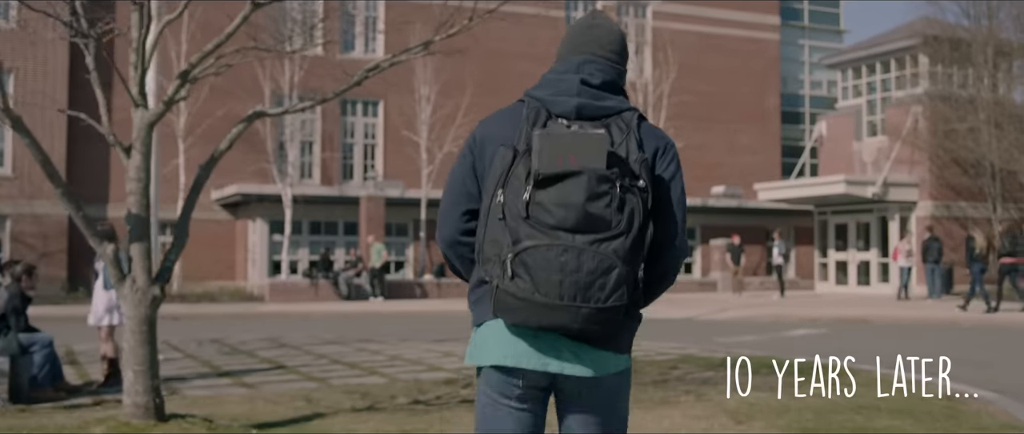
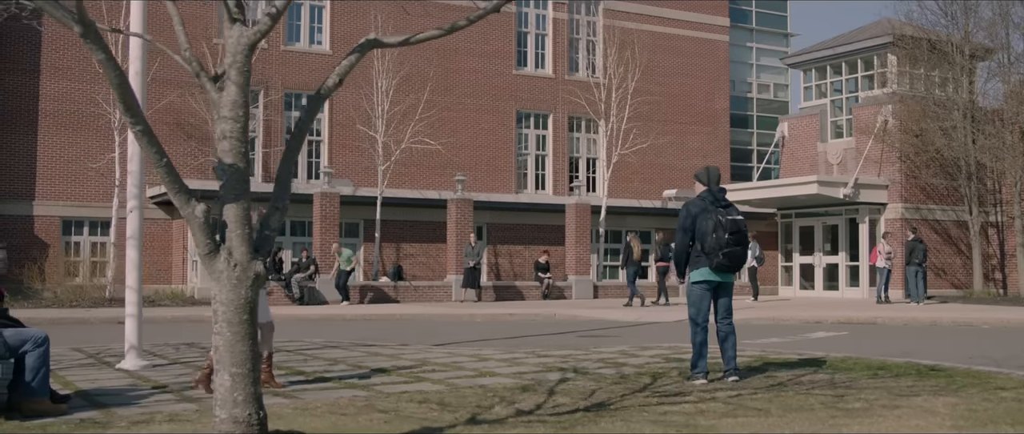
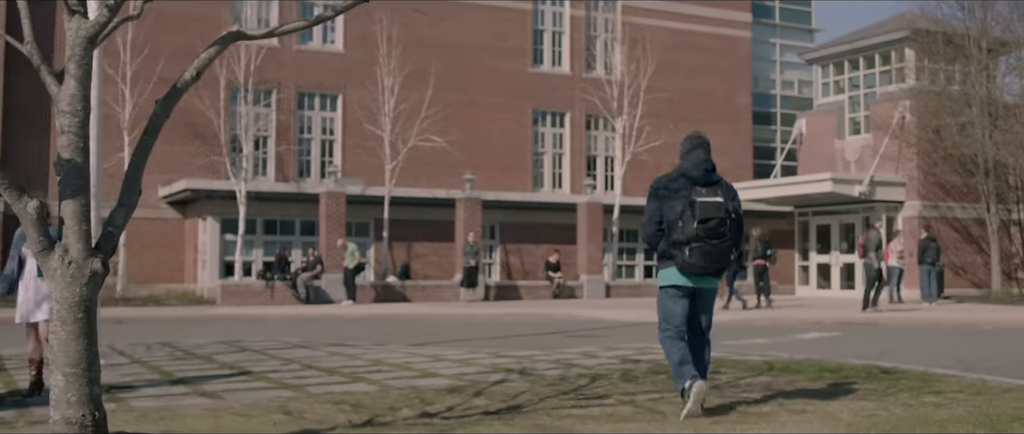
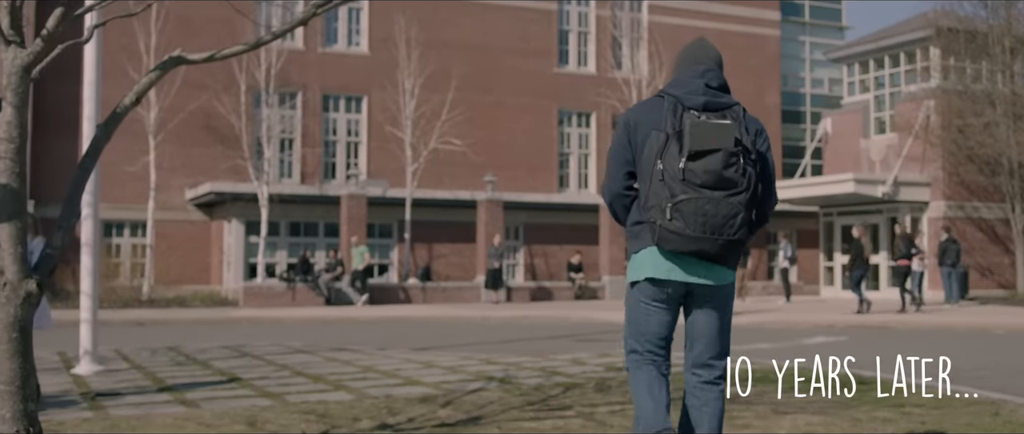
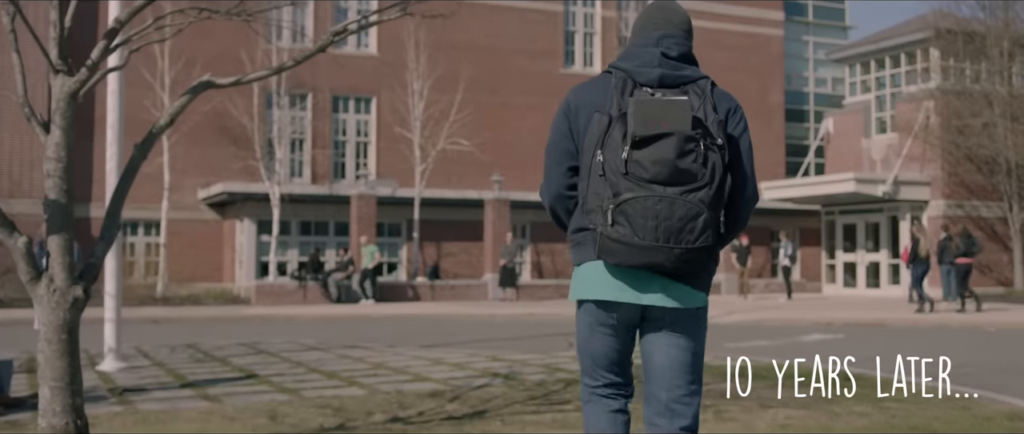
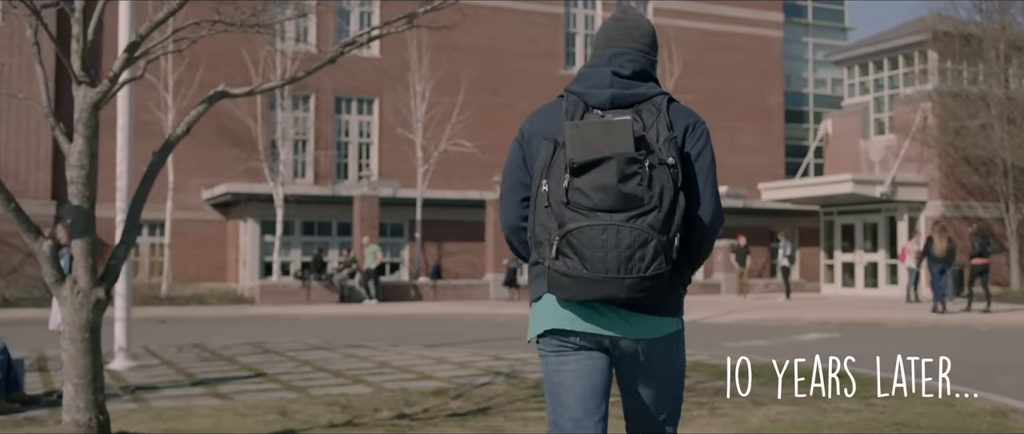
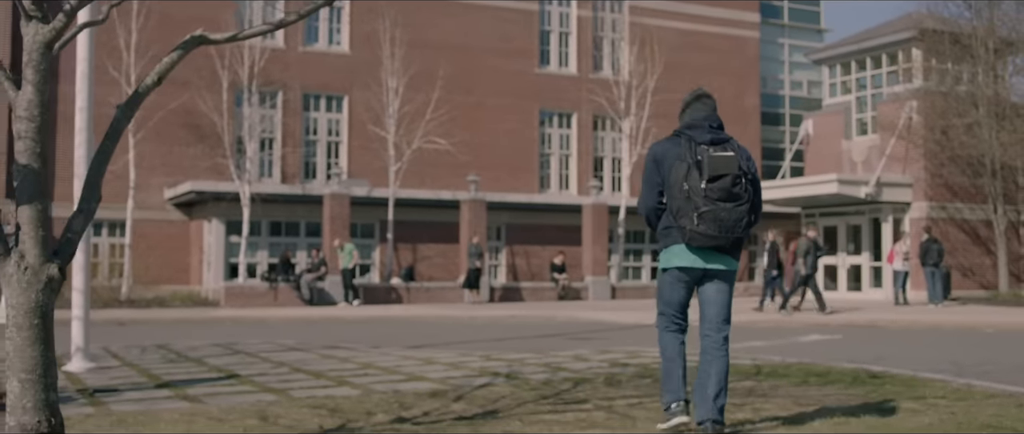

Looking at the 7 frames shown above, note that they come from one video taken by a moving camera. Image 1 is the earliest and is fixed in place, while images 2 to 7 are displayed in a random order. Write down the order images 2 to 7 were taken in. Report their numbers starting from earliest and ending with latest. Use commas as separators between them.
6, 5, 4, 7, 3, 2
